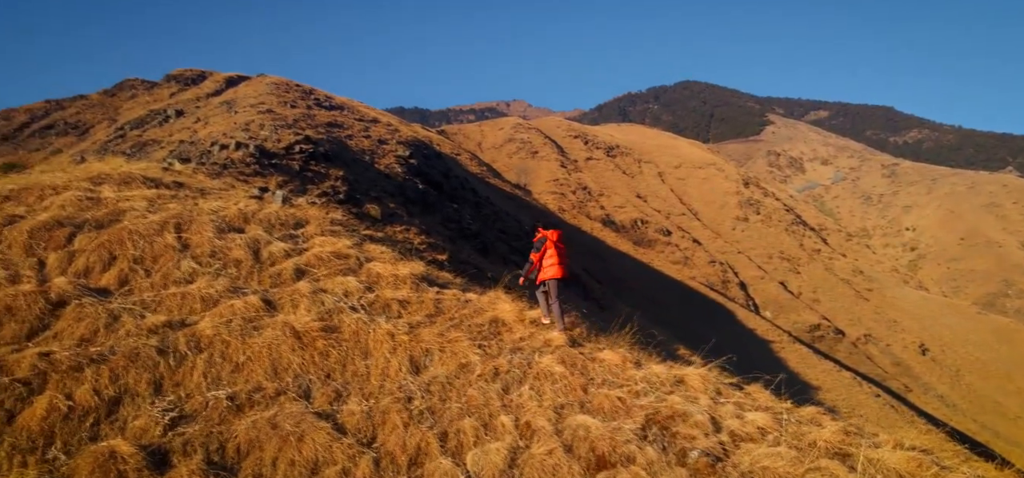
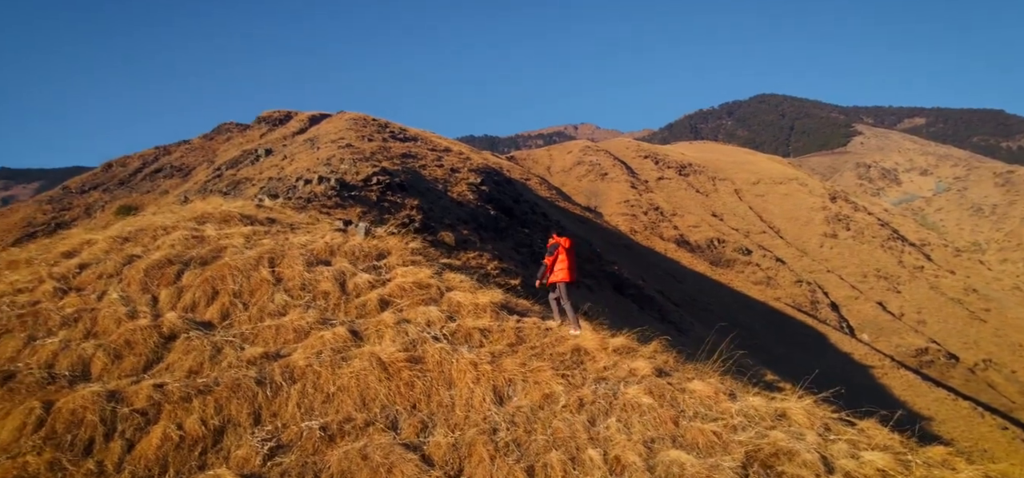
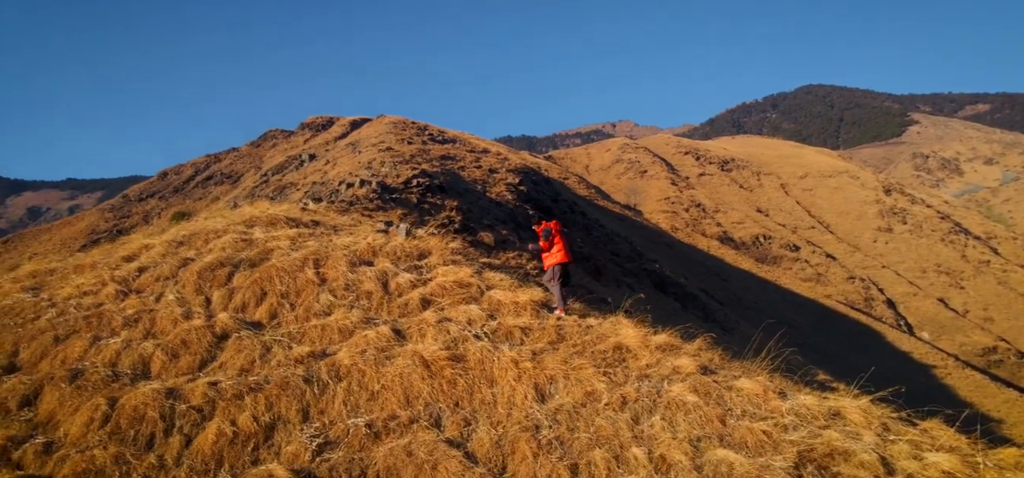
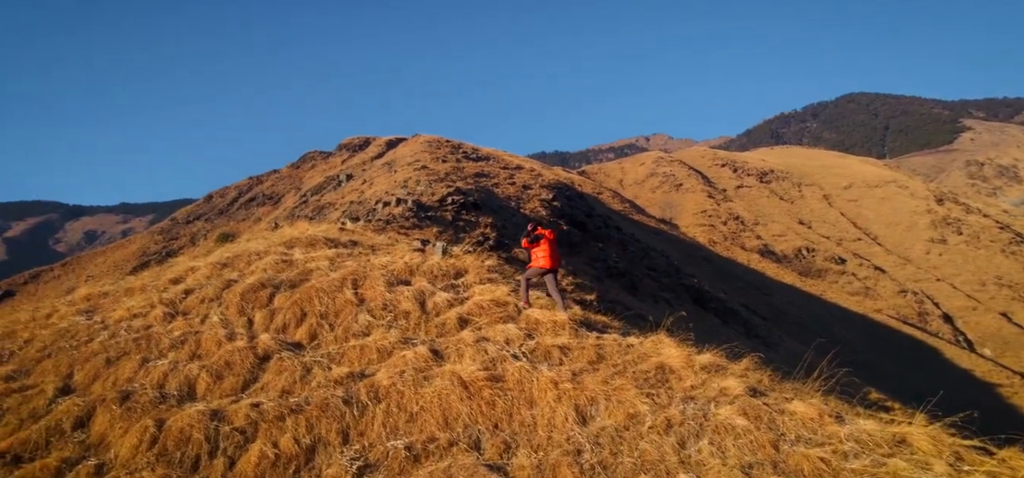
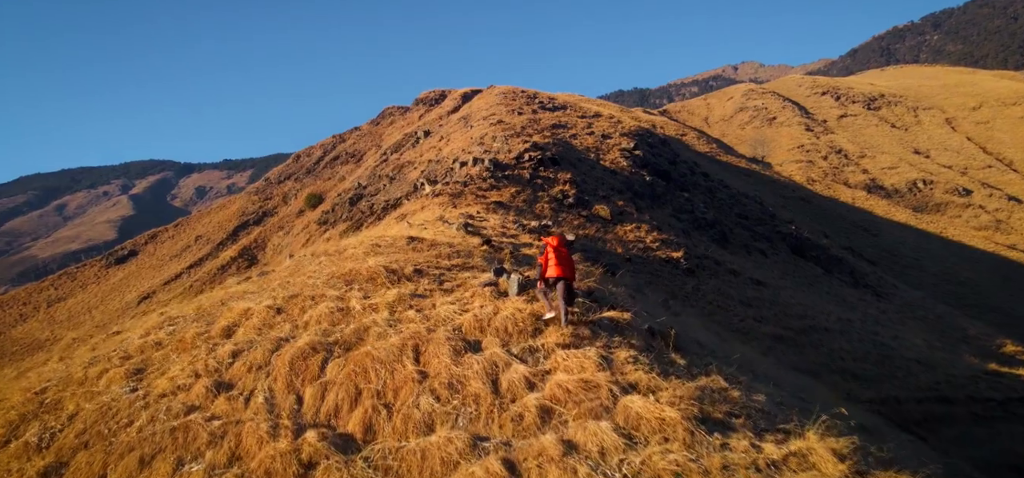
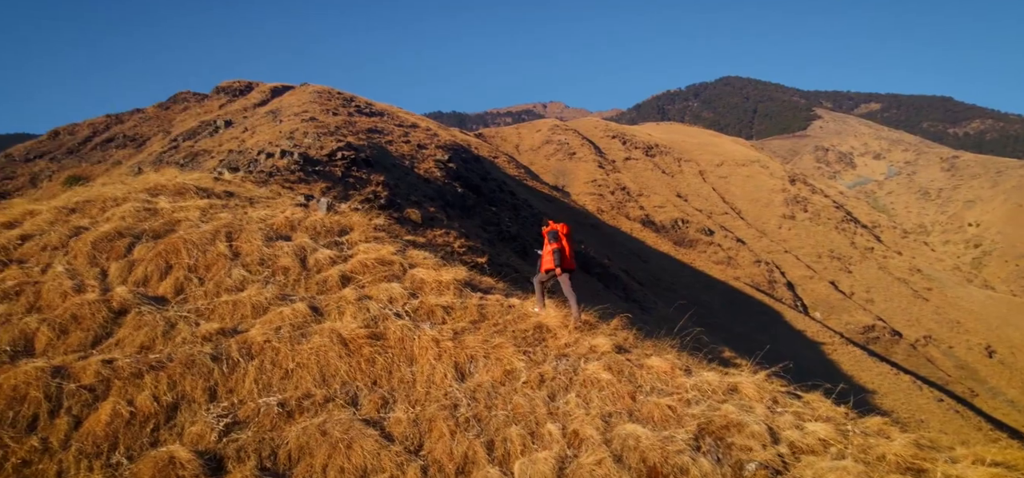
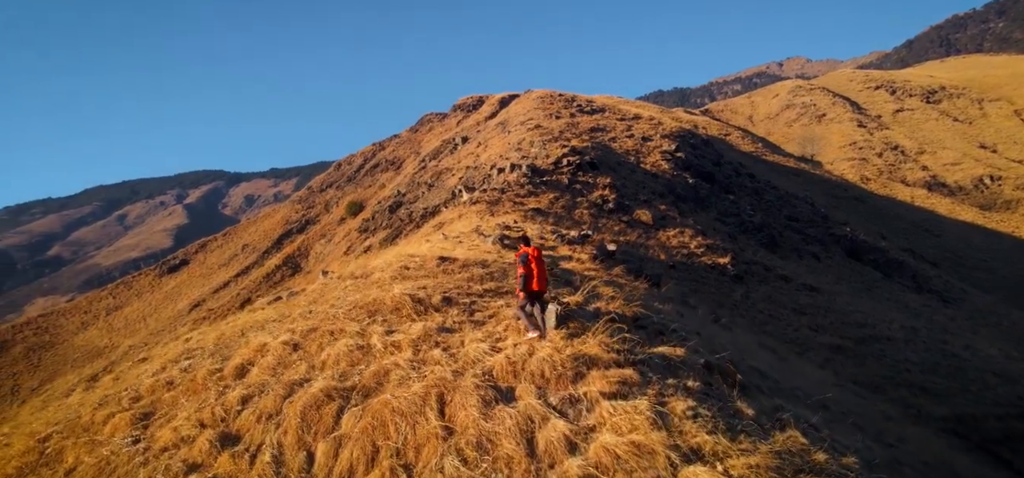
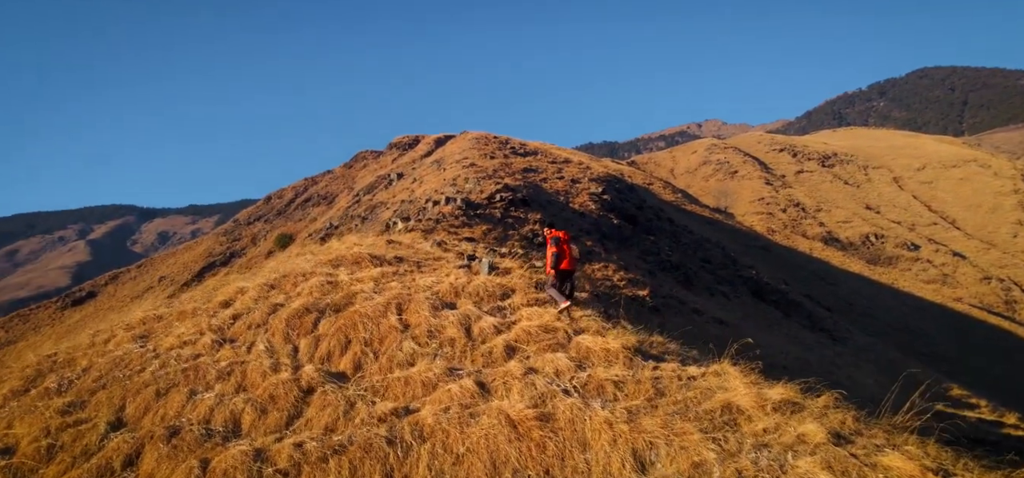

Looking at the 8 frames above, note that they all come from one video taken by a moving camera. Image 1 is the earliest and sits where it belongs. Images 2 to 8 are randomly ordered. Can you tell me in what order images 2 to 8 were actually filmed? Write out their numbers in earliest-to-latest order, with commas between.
6, 2, 3, 4, 8, 5, 7
